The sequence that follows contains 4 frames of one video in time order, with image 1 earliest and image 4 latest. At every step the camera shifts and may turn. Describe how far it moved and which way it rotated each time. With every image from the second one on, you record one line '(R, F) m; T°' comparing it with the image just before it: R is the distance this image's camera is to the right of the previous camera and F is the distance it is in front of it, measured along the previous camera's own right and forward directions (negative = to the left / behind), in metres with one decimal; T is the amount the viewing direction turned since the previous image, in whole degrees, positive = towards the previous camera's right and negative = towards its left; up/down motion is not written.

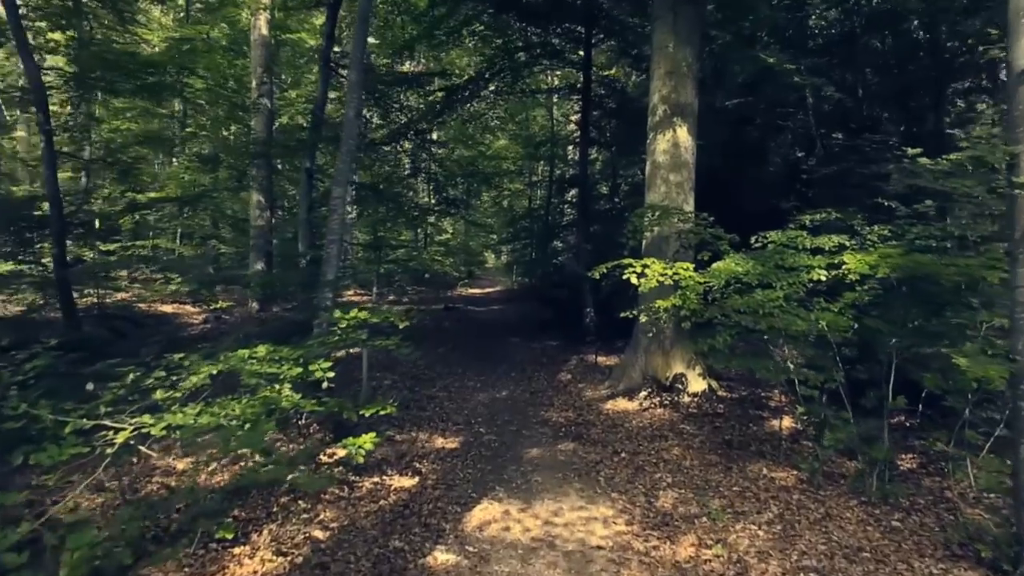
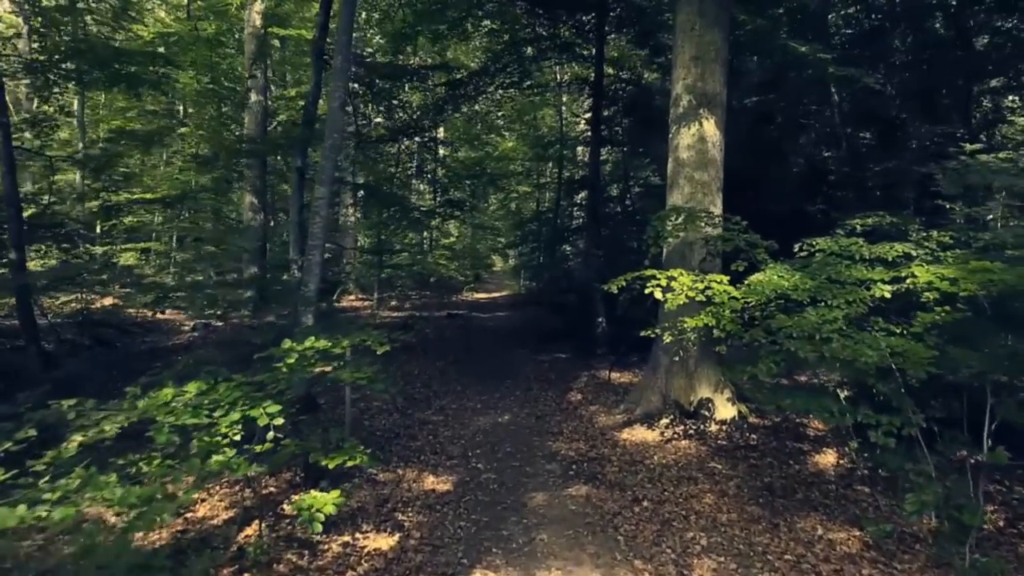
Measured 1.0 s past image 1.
(0.0, +1.1) m; 0°
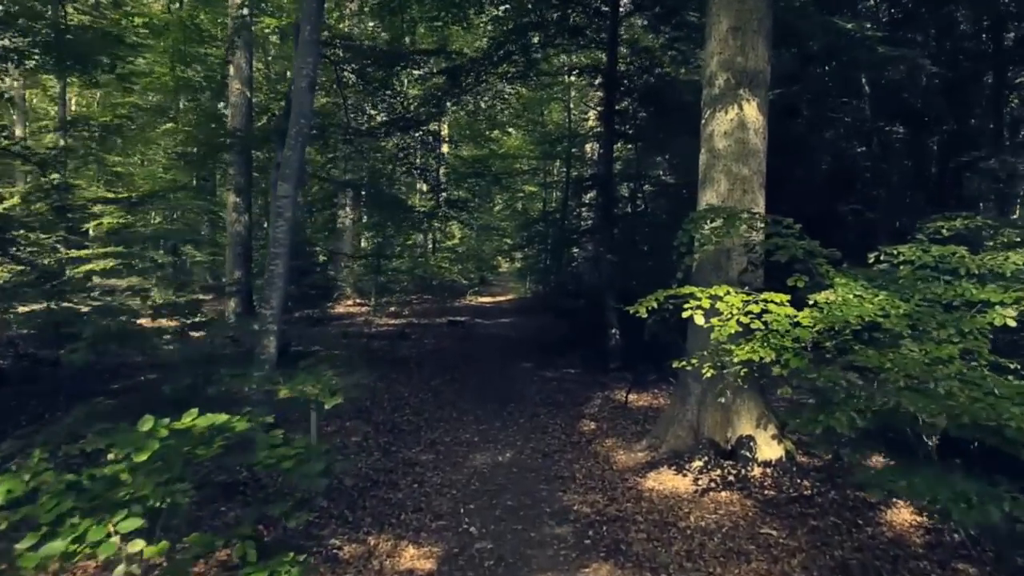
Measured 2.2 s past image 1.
(0.0, +1.4) m; 0°
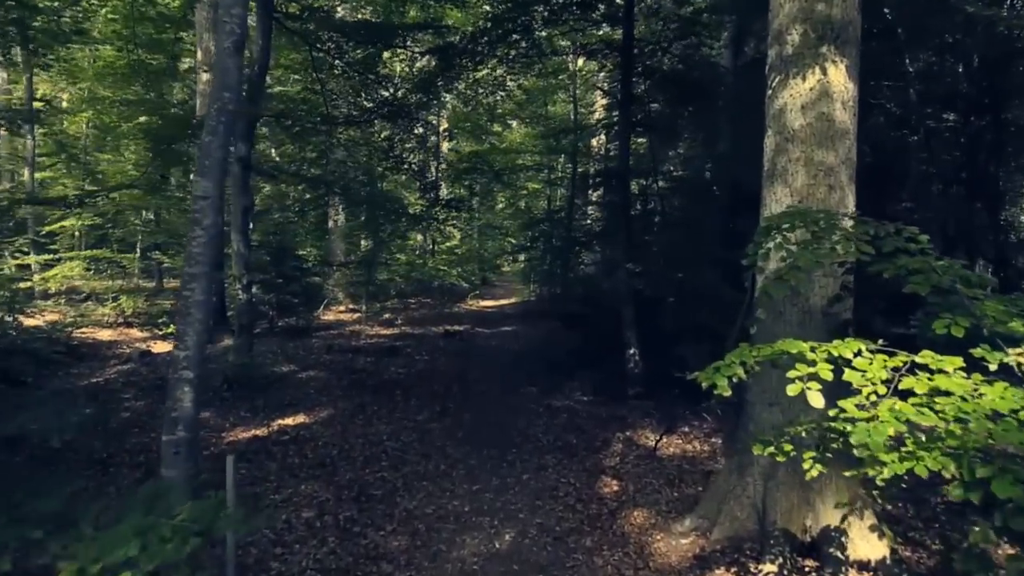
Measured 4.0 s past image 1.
(0.0, +2.0) m; 0°
